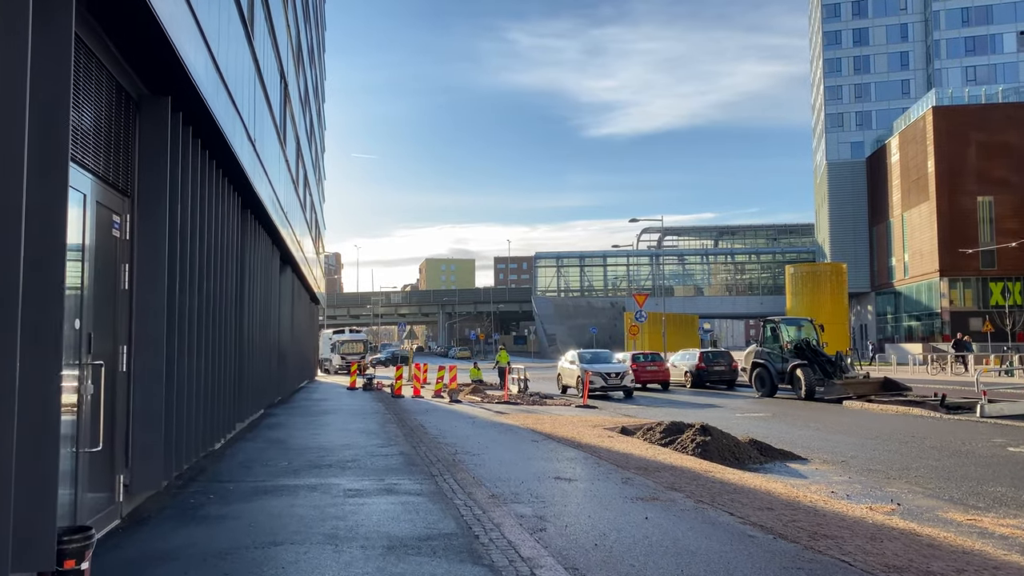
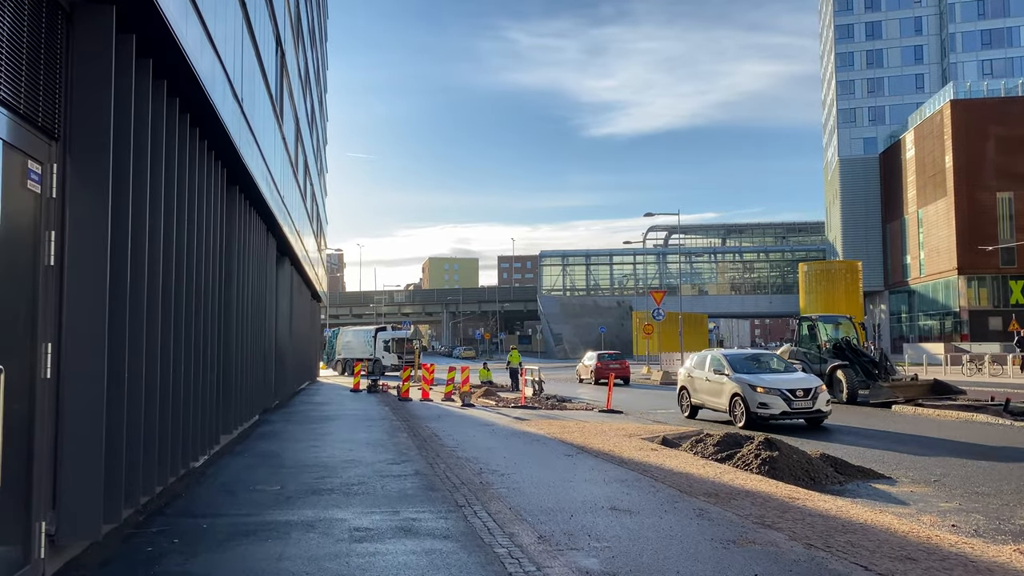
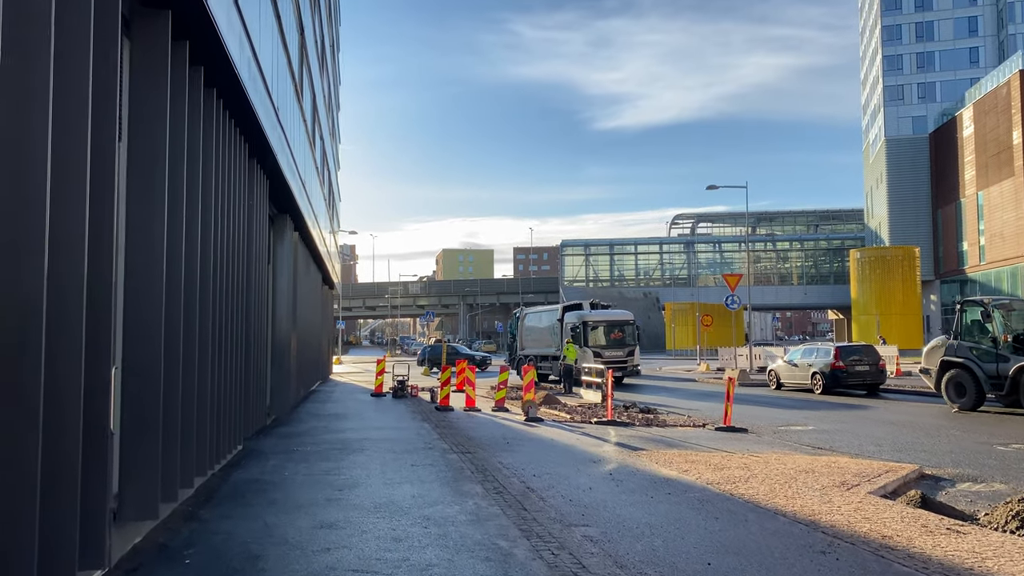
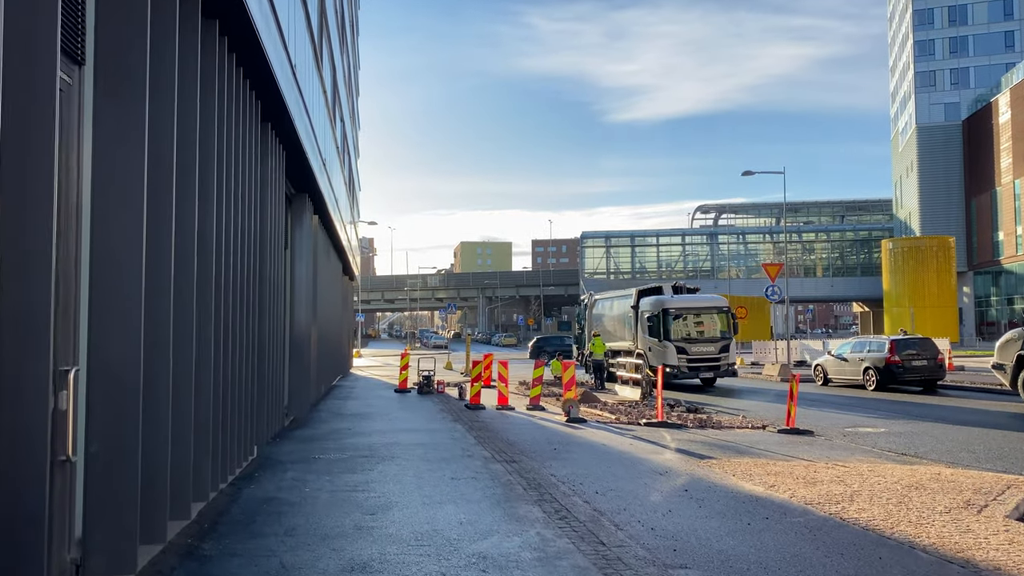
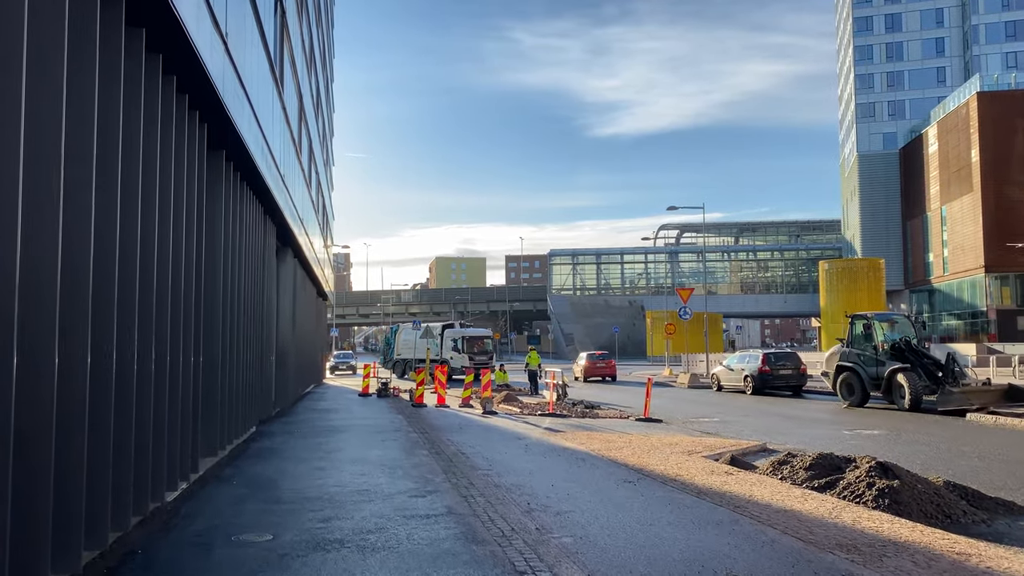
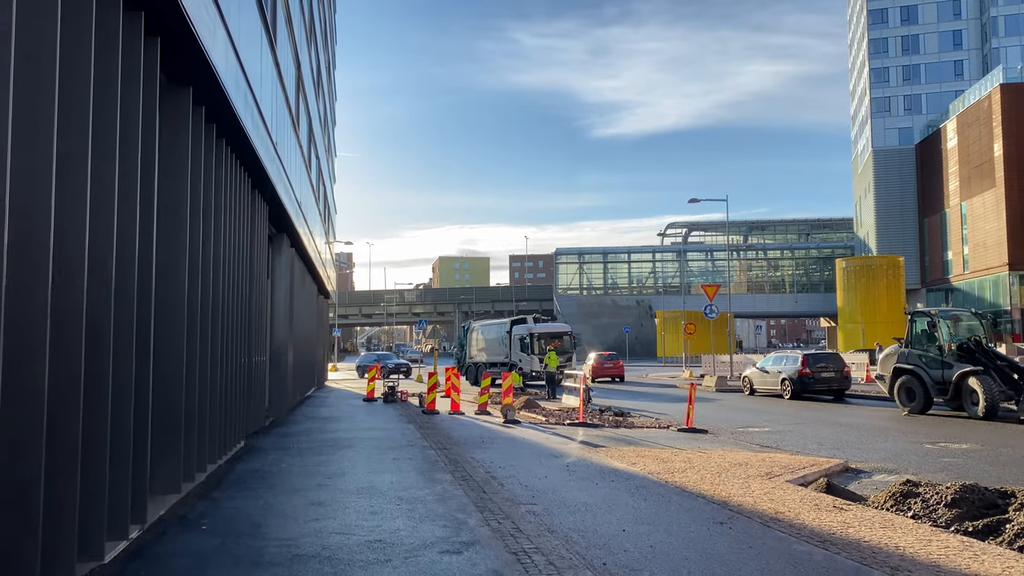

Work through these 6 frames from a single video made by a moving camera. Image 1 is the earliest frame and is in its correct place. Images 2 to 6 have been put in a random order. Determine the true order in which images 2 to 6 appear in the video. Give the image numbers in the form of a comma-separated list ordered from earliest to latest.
2, 5, 6, 3, 4
